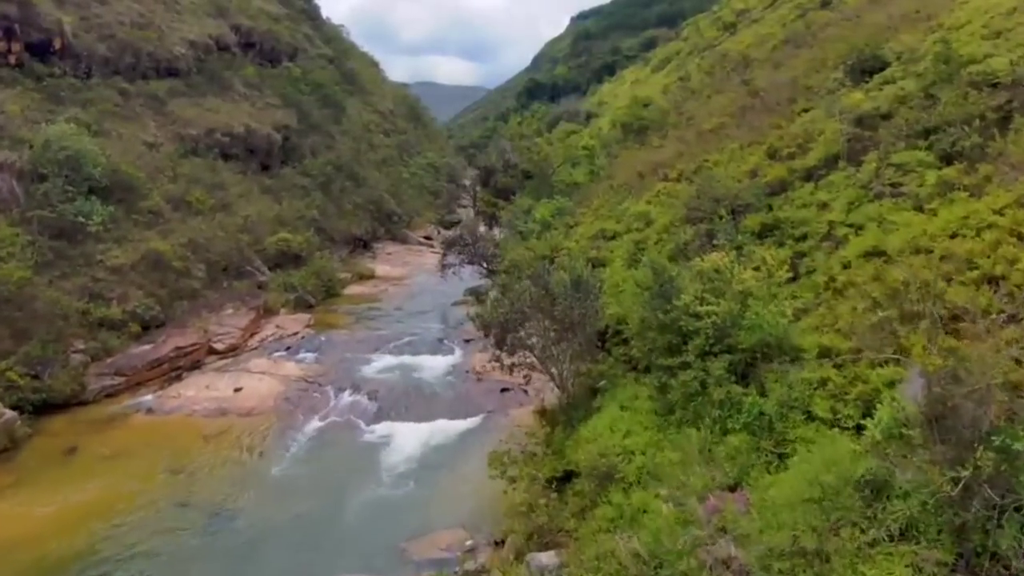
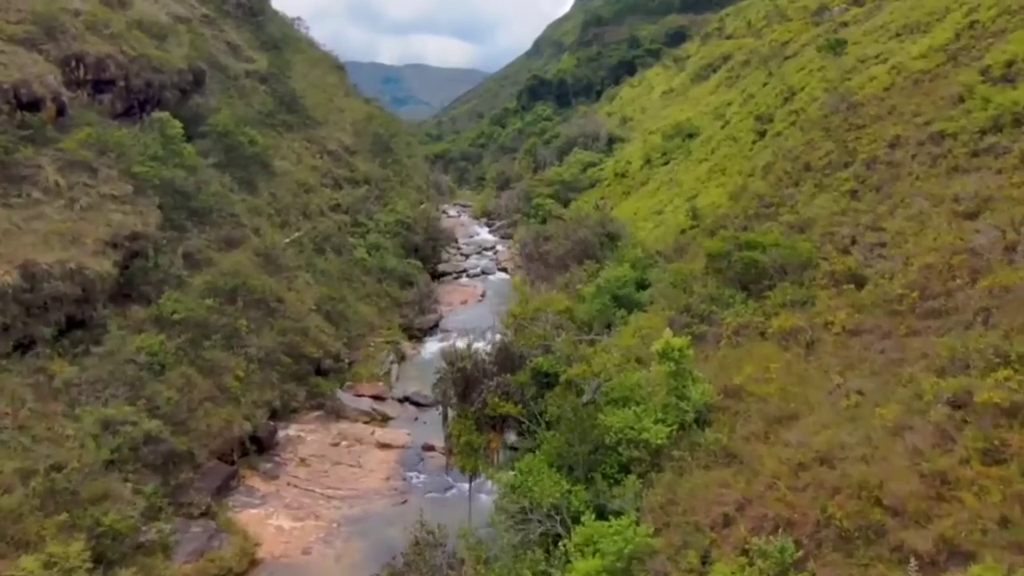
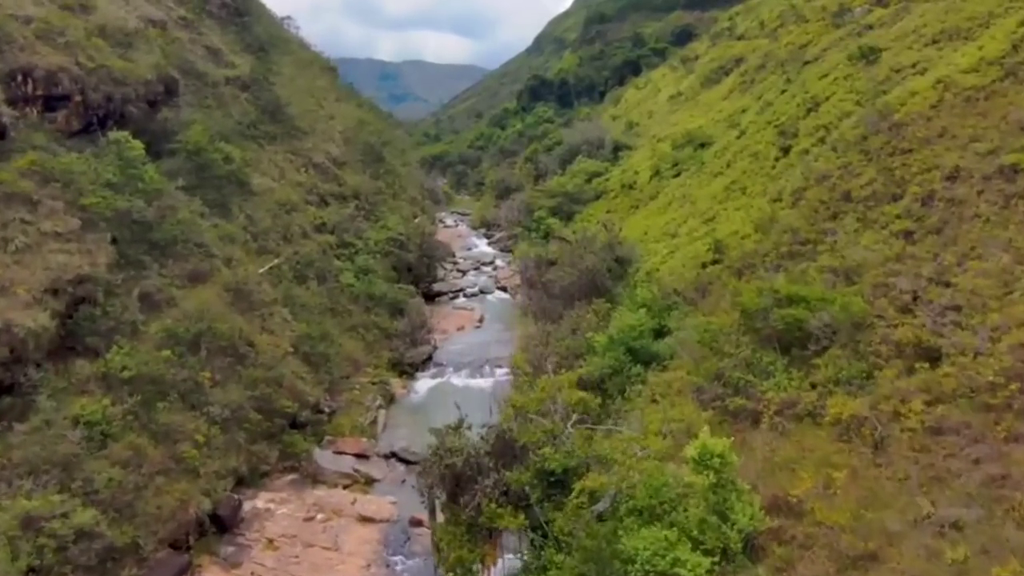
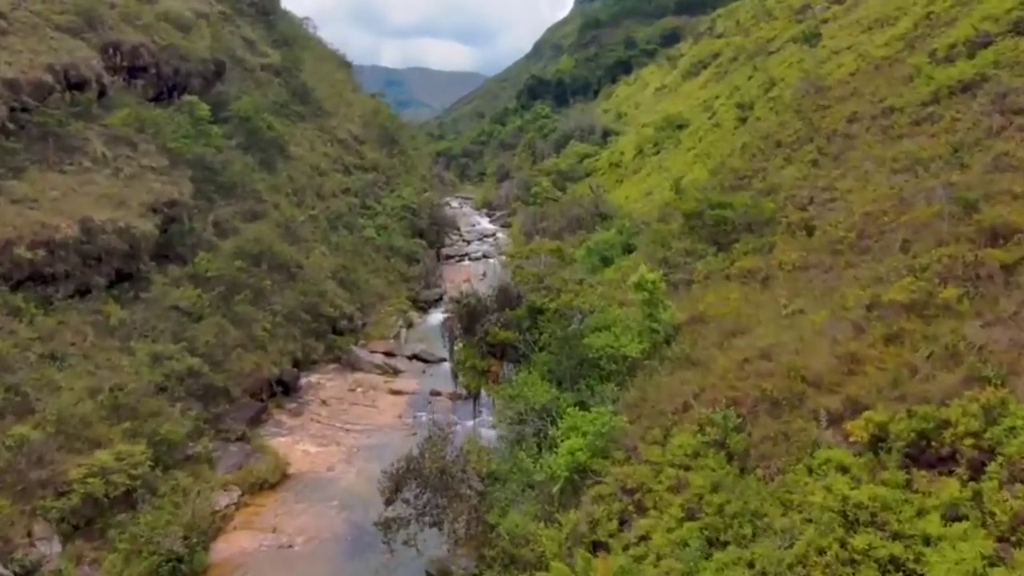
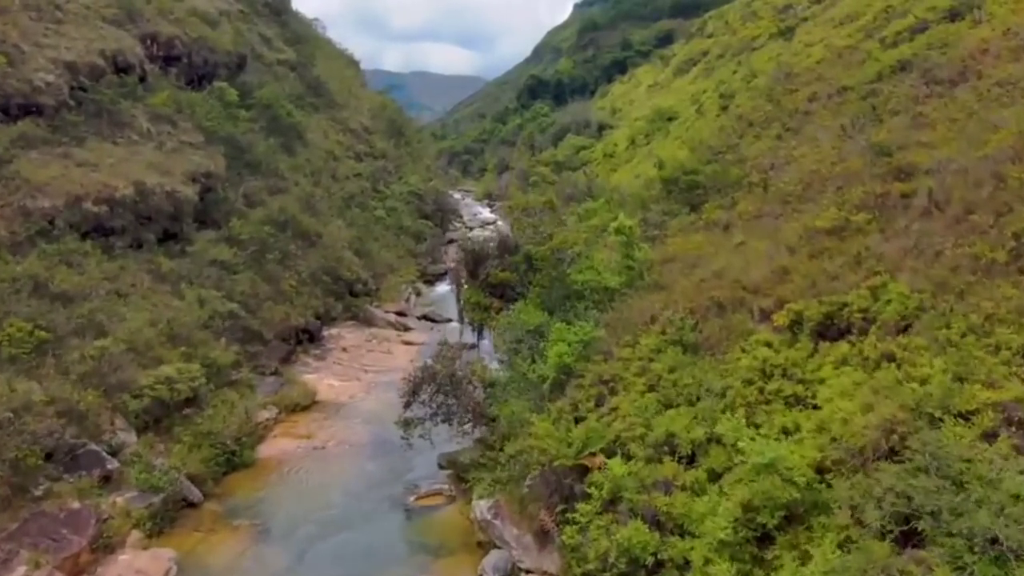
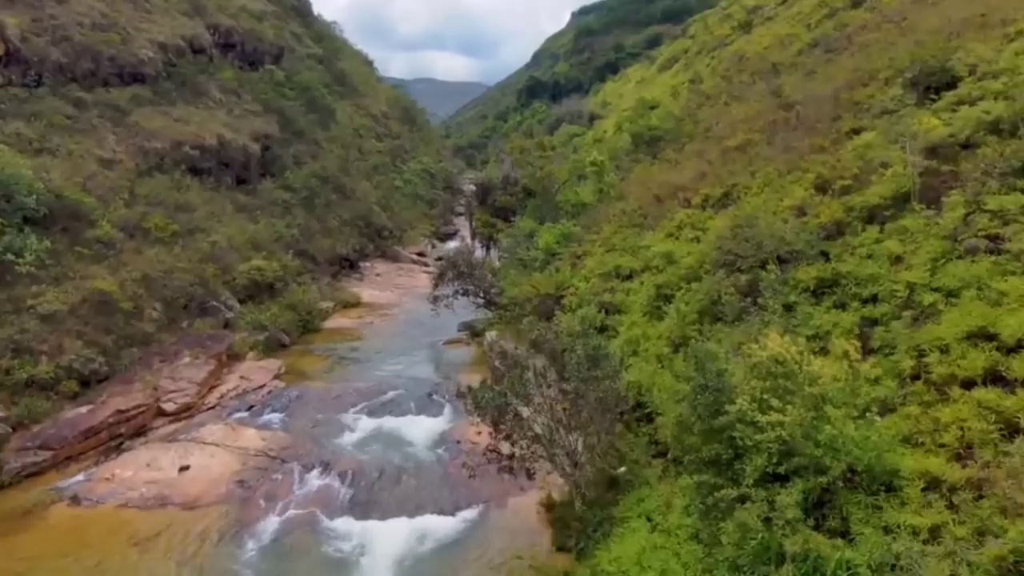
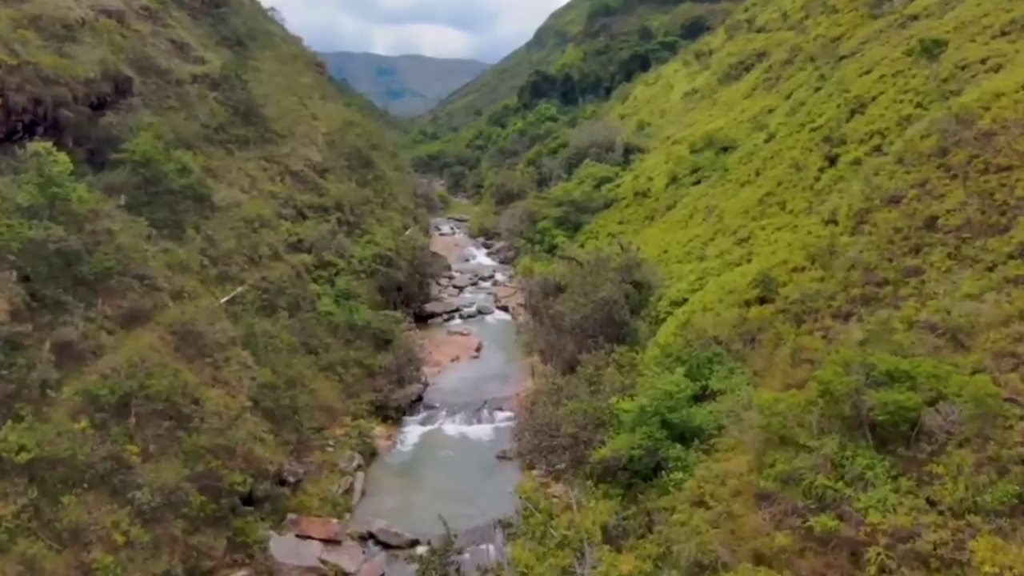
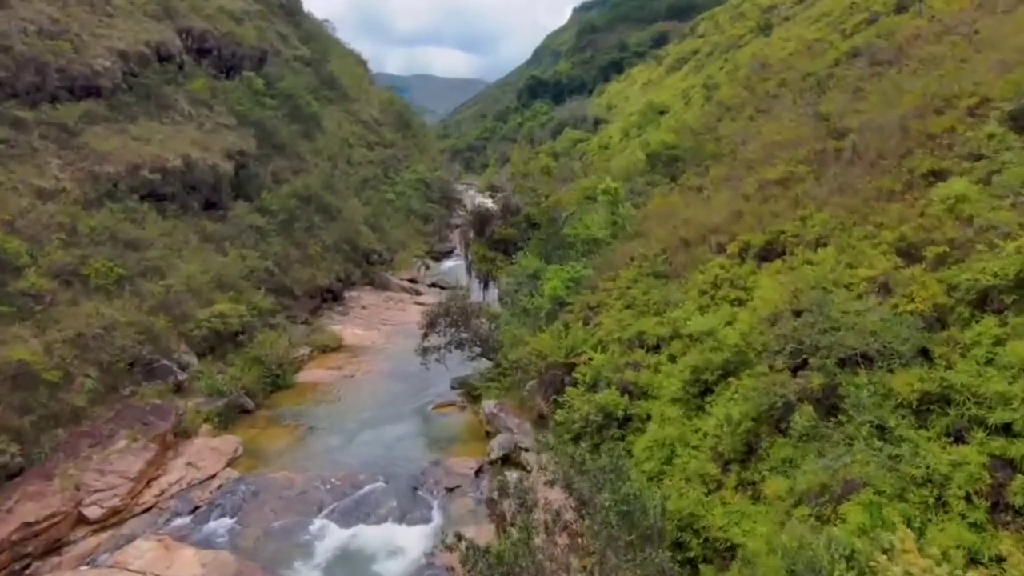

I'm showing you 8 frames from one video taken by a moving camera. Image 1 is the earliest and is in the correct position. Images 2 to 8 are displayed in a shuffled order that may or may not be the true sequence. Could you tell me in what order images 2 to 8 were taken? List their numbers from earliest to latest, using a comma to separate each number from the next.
6, 8, 5, 4, 2, 3, 7
